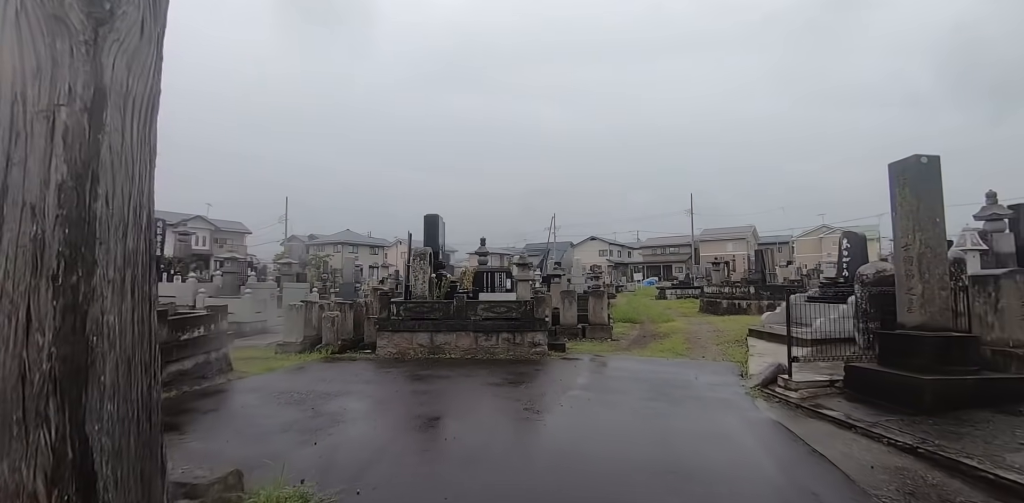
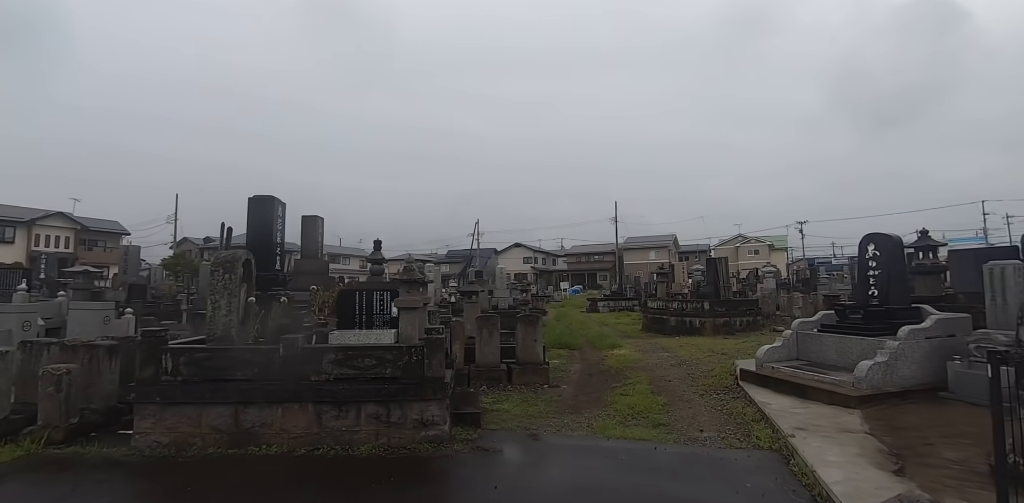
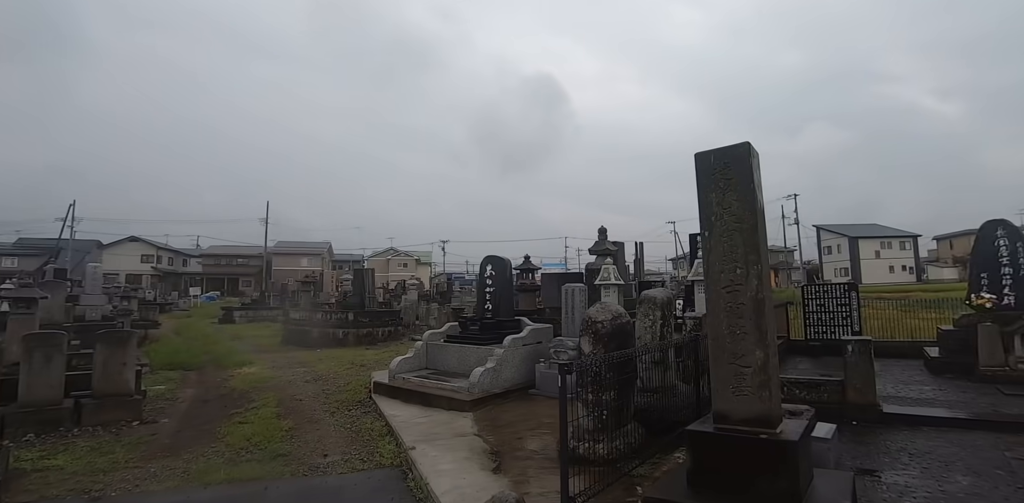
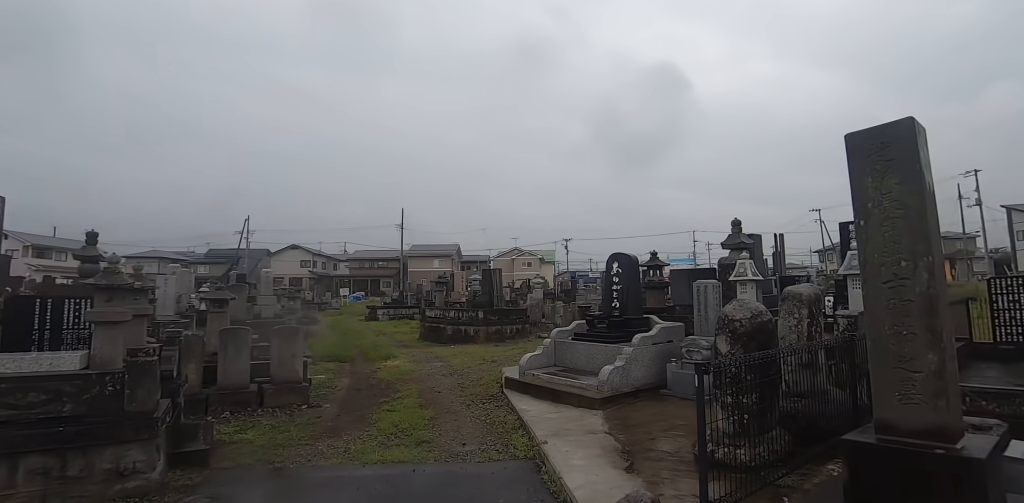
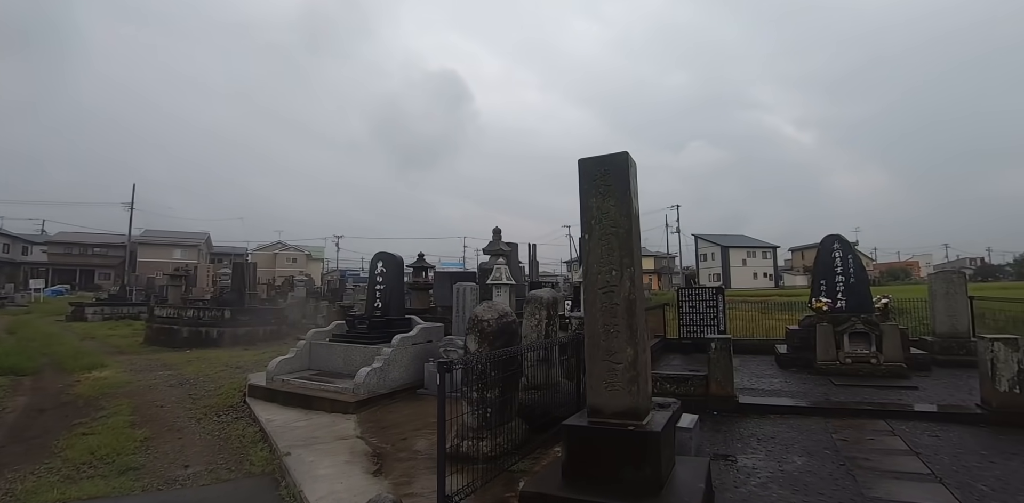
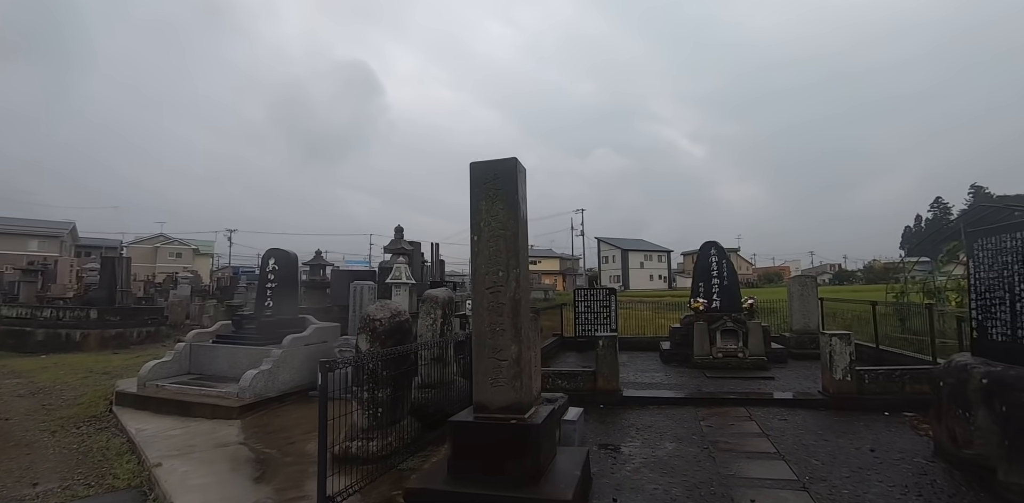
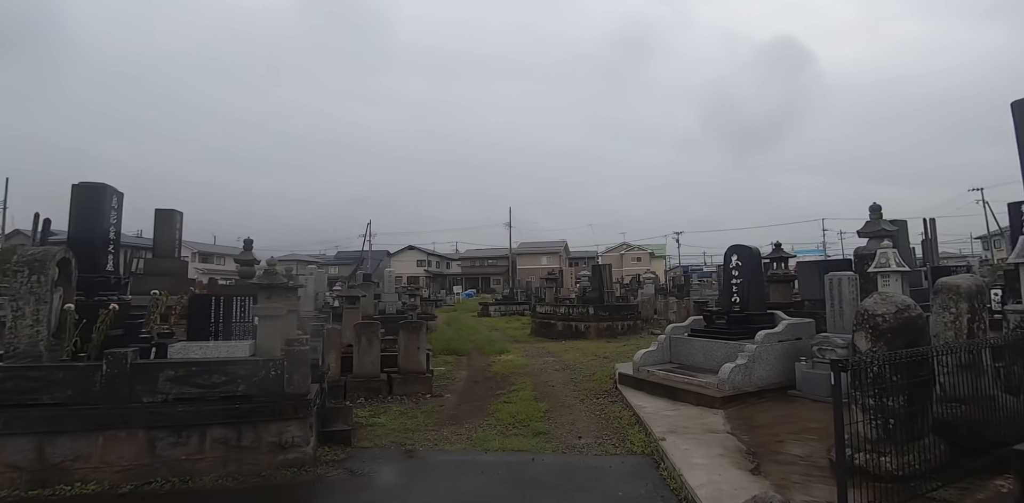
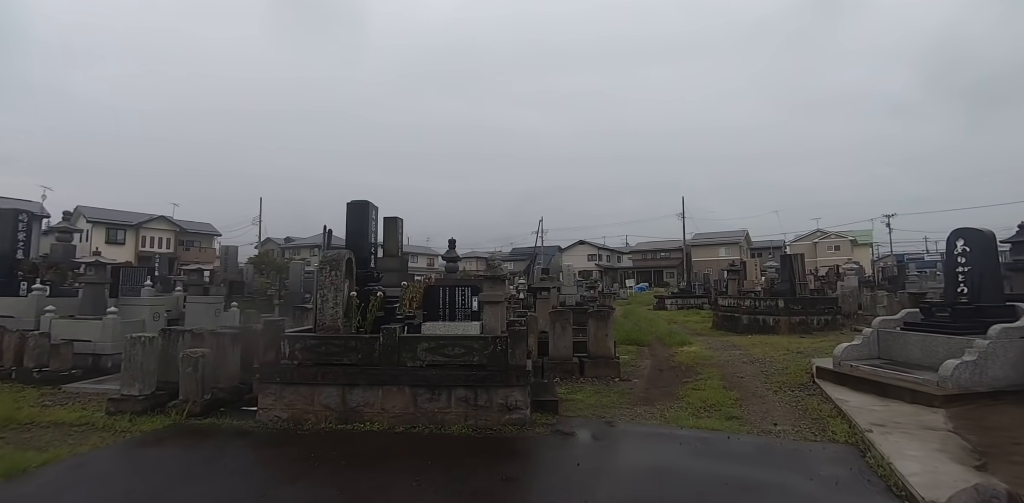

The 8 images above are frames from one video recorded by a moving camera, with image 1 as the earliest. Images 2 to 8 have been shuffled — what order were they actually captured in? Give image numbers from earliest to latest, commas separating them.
8, 2, 7, 4, 3, 5, 6
